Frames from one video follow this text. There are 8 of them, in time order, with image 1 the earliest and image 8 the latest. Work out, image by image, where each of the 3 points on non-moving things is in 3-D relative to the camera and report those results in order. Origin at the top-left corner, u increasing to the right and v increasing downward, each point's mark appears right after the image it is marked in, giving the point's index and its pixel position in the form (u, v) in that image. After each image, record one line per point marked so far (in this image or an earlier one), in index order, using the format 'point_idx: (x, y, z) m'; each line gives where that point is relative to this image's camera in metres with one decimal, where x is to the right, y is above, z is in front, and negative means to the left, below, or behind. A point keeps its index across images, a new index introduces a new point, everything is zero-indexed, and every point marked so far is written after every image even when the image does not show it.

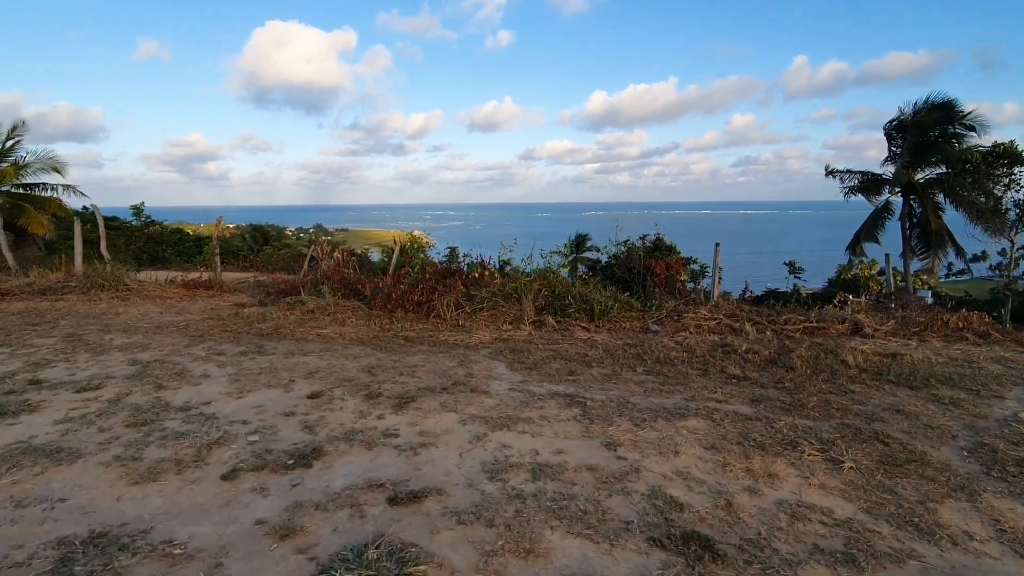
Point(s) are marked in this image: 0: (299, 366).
0: (-2.0, -0.7, +4.9) m
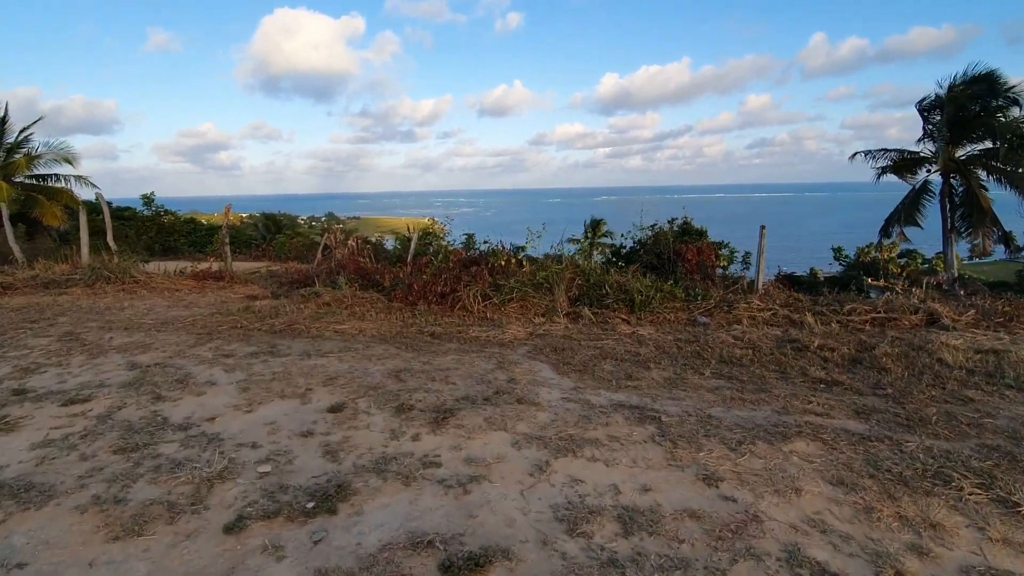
0: (-1.6, -0.7, +4.3) m
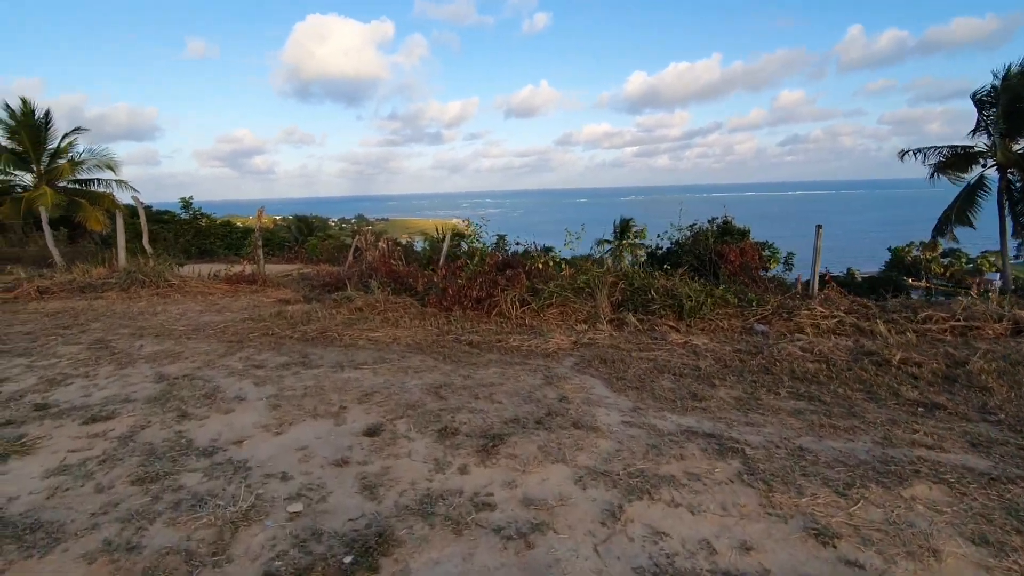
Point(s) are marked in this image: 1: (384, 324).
0: (-1.2, -0.8, +4.0) m
1: (-1.6, -0.4, +6.3) m
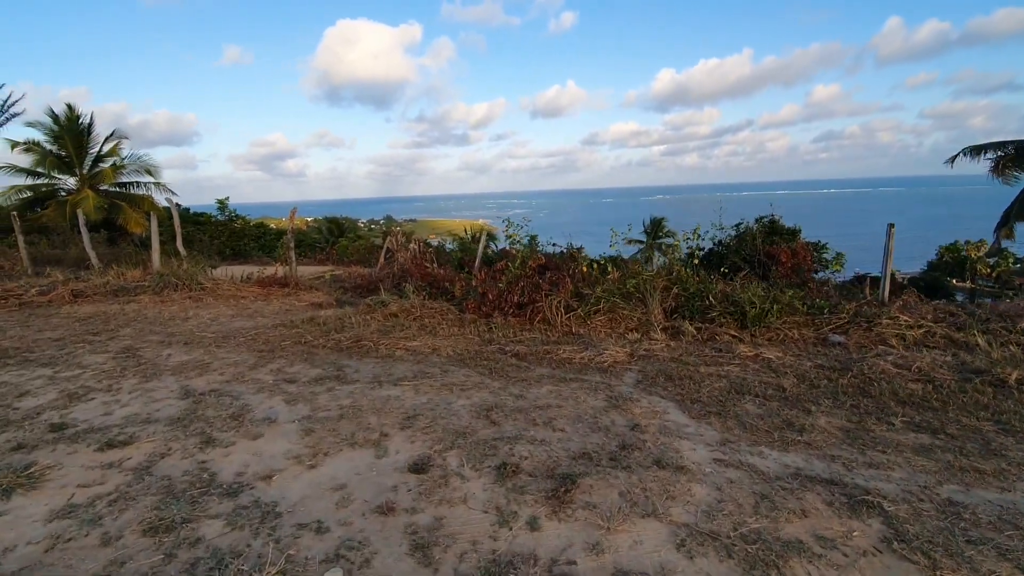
0: (-0.8, -0.8, +3.5) m
1: (-1.0, -0.5, +5.9) m
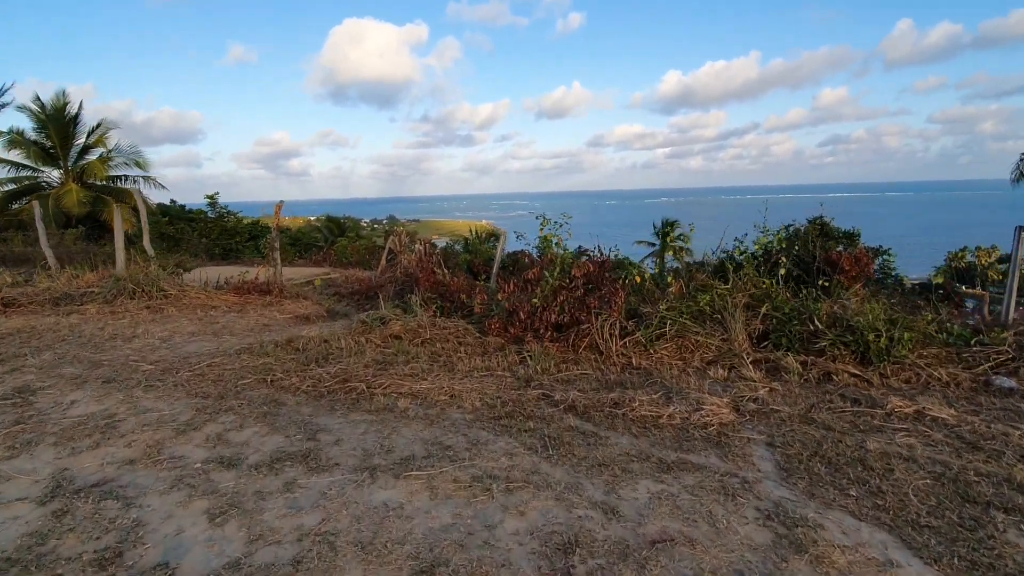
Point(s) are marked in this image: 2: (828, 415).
0: (-0.5, -1.0, +2.0) m
1: (-0.7, -0.7, +4.3) m
2: (+2.2, -0.9, +3.5) m
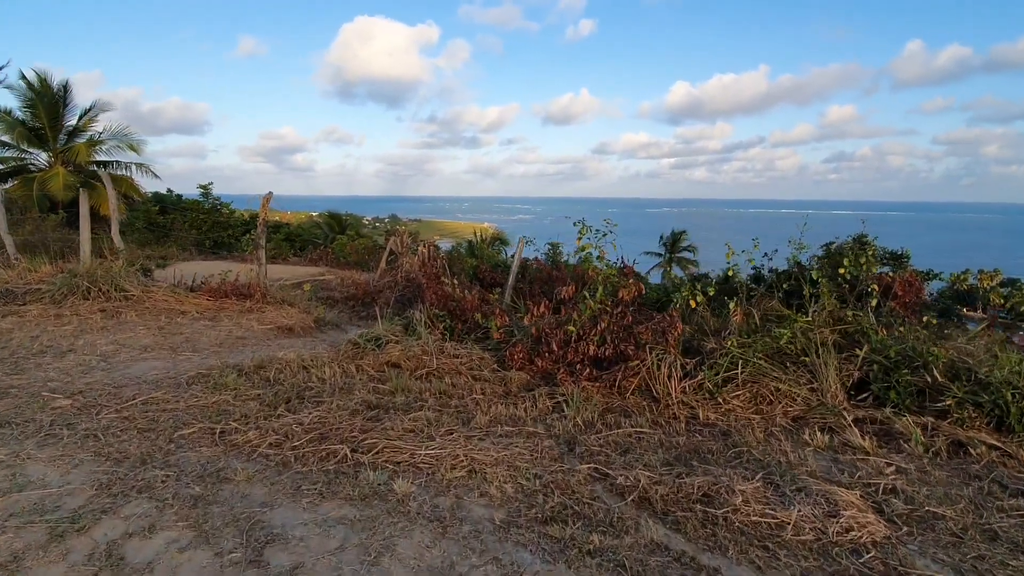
0: (-0.3, -1.1, +0.9) m
1: (-0.4, -0.8, +3.3) m
2: (+2.4, -1.1, +2.4) m
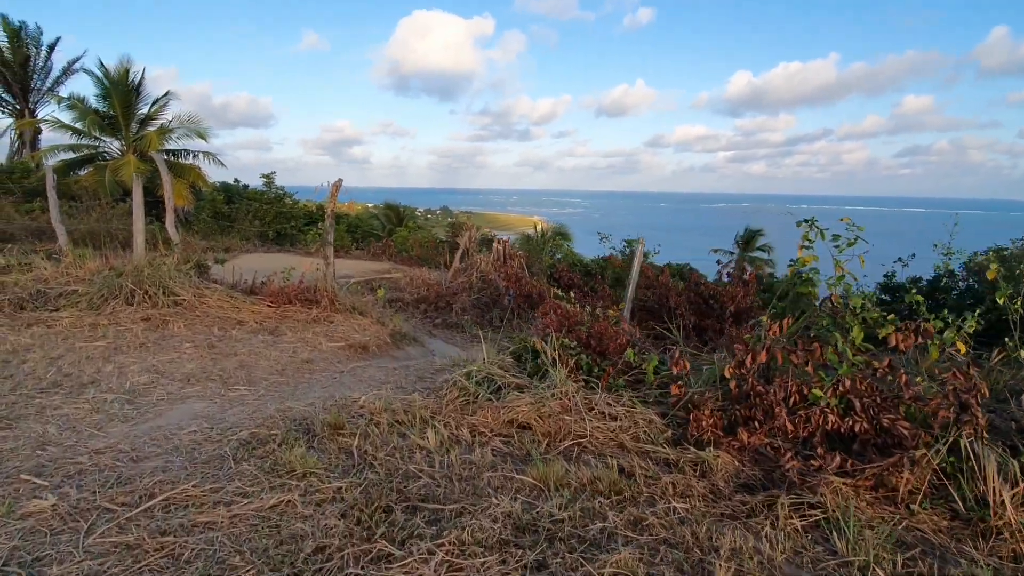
0: (+0.5, -1.3, -0.5) m
1: (+0.5, -1.0, +1.9) m
2: (+3.2, -1.4, +0.8) m
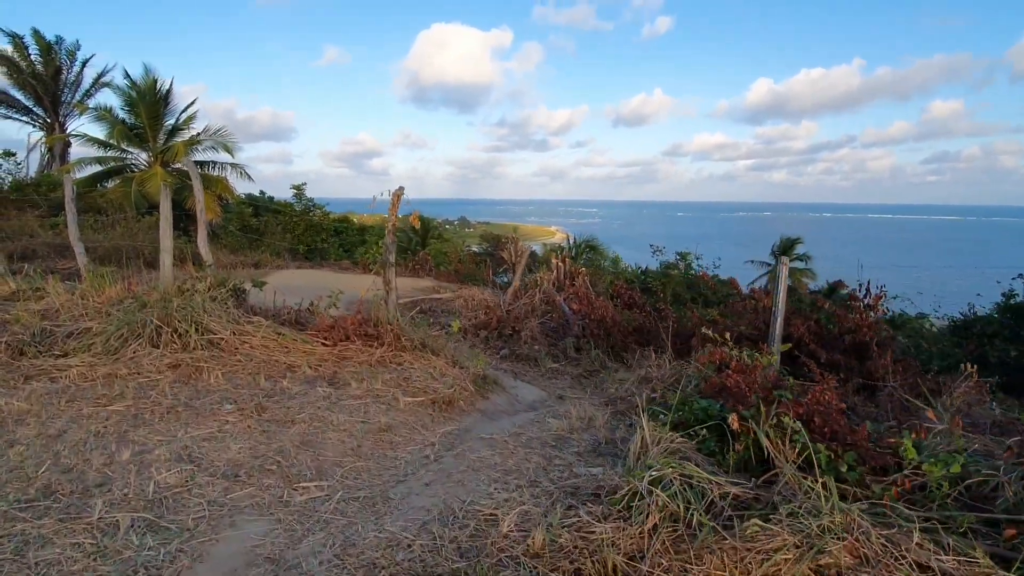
0: (+1.3, -1.5, -1.7) m
1: (+1.4, -1.2, +0.6) m
2: (+4.1, -1.6, -0.5) m
